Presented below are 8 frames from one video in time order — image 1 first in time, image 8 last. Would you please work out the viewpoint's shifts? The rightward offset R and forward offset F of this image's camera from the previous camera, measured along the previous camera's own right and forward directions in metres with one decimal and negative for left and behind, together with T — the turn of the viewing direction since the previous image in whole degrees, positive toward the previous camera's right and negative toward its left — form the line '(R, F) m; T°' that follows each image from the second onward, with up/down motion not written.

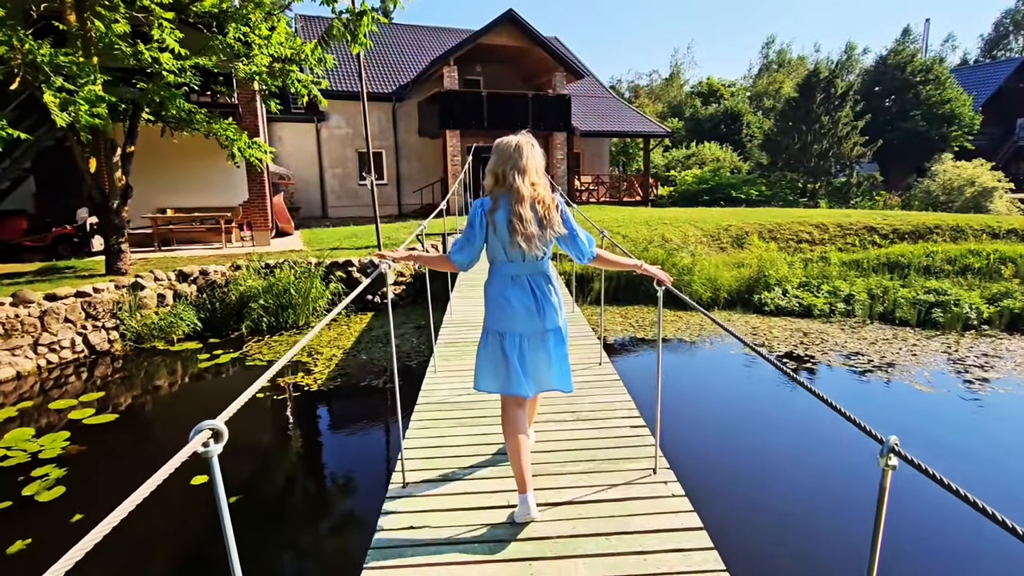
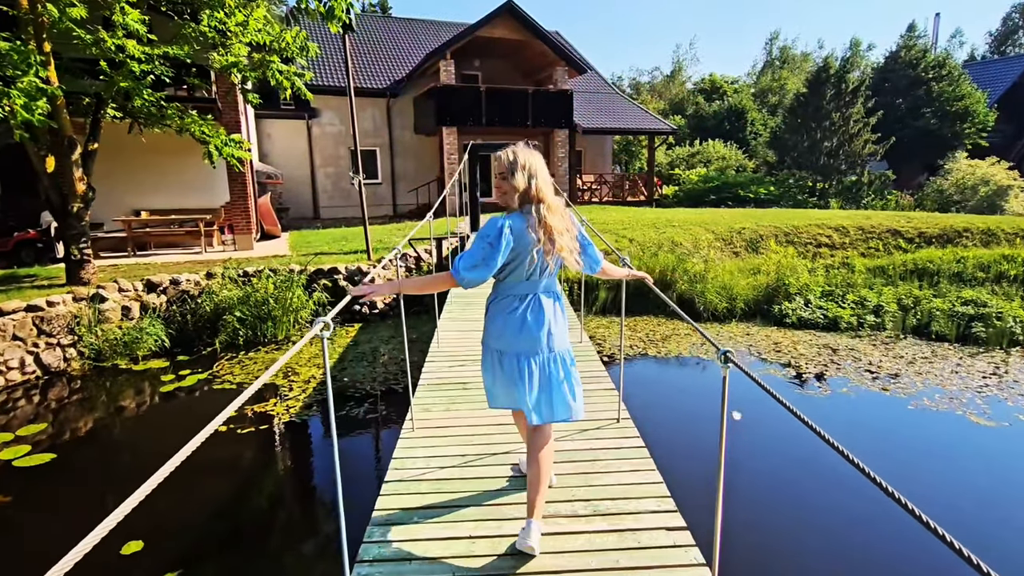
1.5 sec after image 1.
(0.0, +0.7) m; 0°
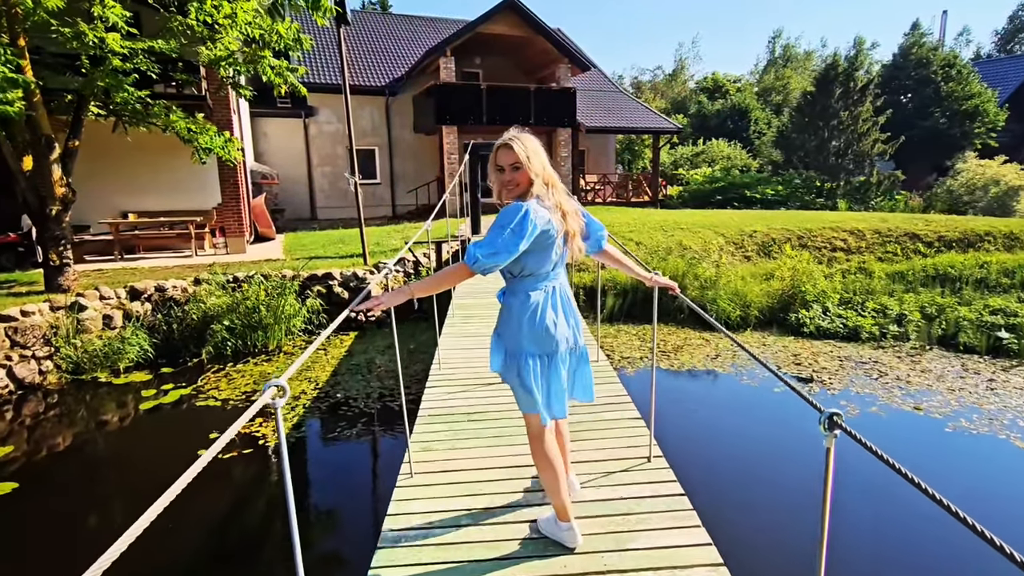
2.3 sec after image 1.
(0.0, +0.4) m; 0°
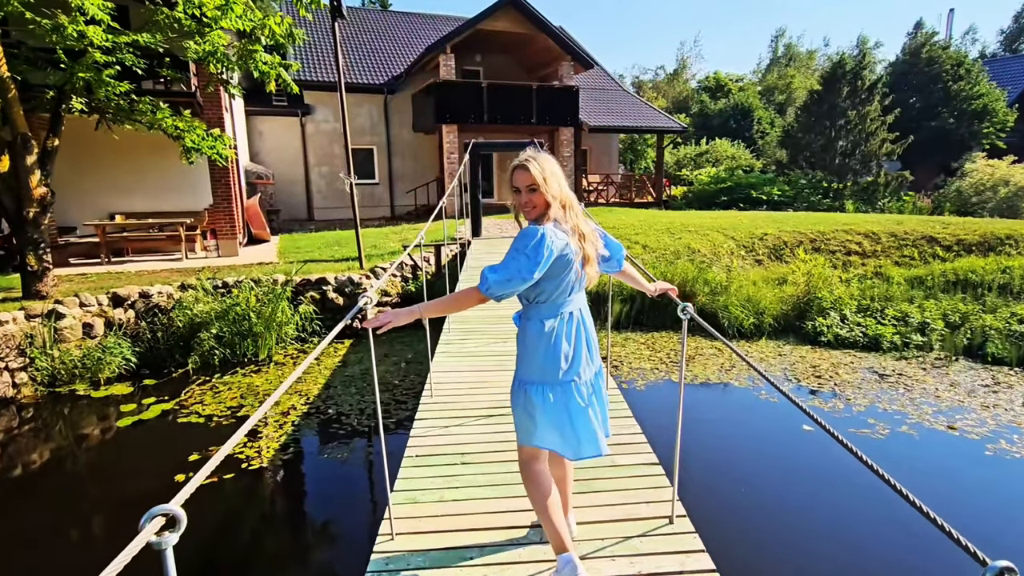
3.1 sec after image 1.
(0.0, +0.3) m; 0°
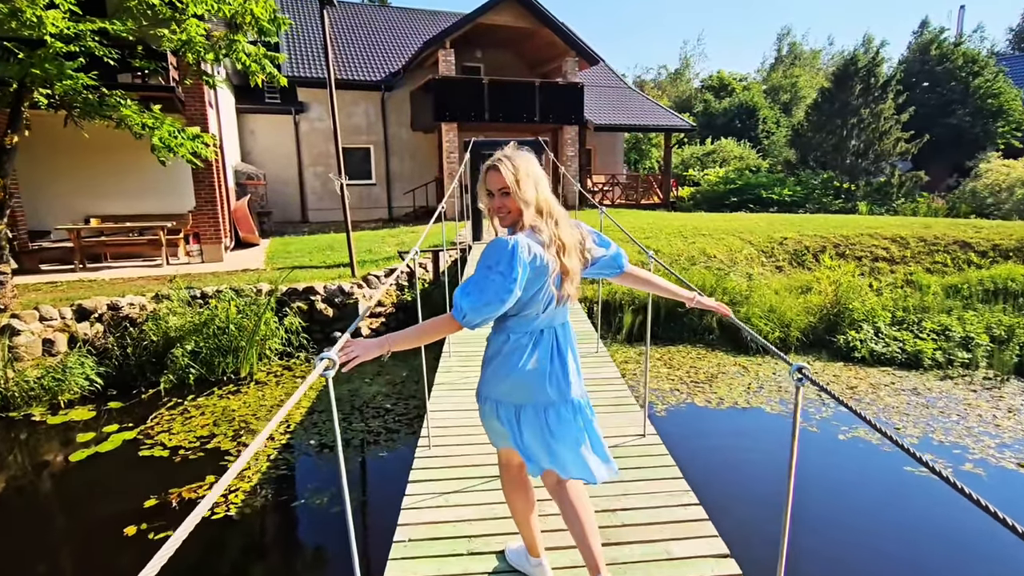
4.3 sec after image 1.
(0.0, +0.6) m; 0°
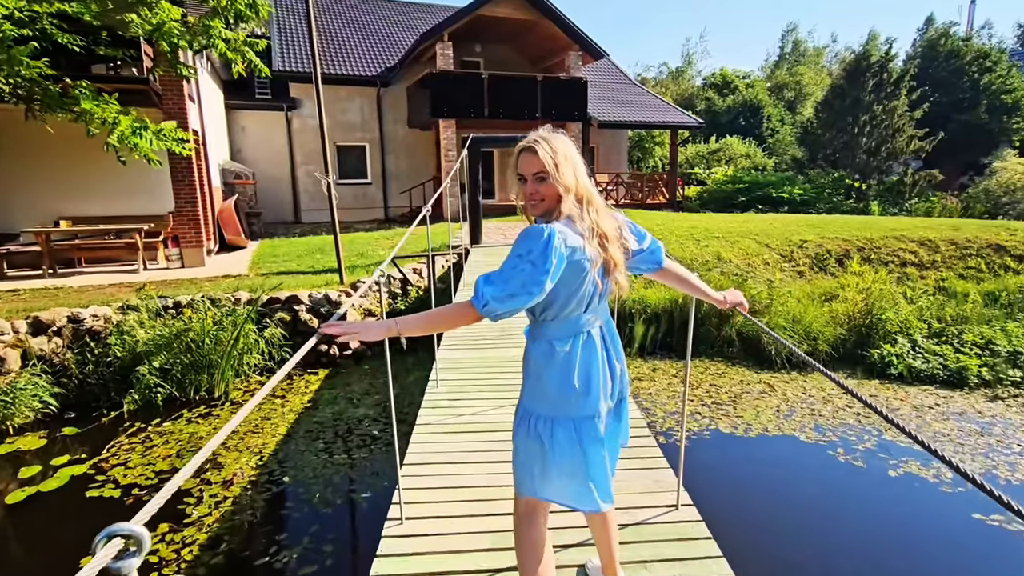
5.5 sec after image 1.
(0.0, +0.6) m; 0°
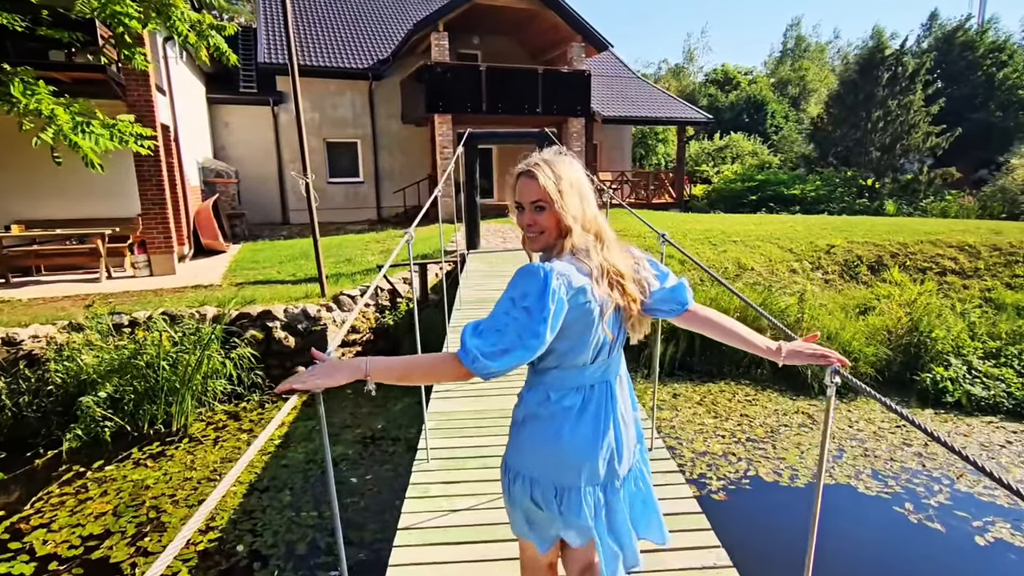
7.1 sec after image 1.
(0.0, +0.7) m; 0°
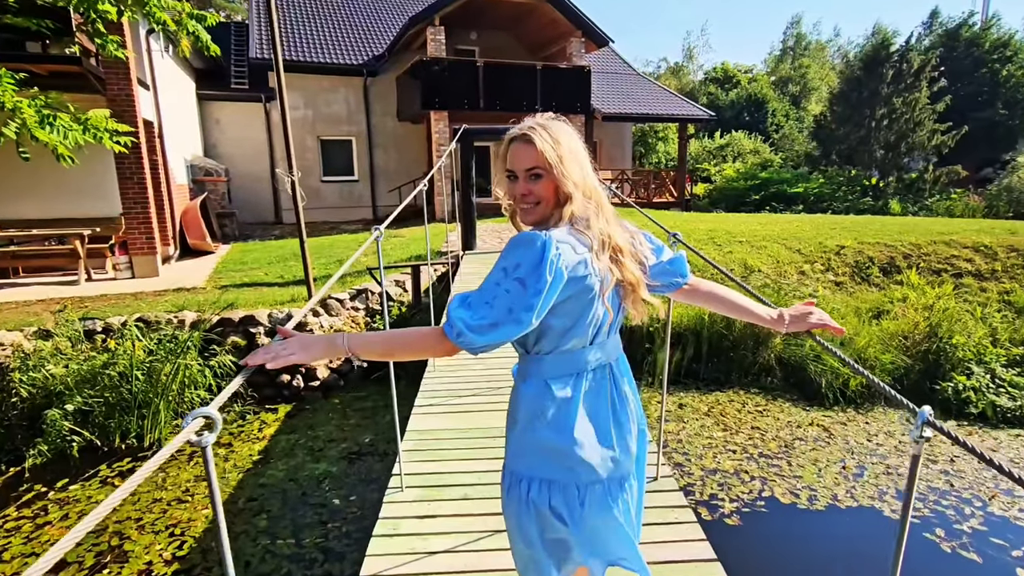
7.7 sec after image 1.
(0.0, +0.3) m; 0°
